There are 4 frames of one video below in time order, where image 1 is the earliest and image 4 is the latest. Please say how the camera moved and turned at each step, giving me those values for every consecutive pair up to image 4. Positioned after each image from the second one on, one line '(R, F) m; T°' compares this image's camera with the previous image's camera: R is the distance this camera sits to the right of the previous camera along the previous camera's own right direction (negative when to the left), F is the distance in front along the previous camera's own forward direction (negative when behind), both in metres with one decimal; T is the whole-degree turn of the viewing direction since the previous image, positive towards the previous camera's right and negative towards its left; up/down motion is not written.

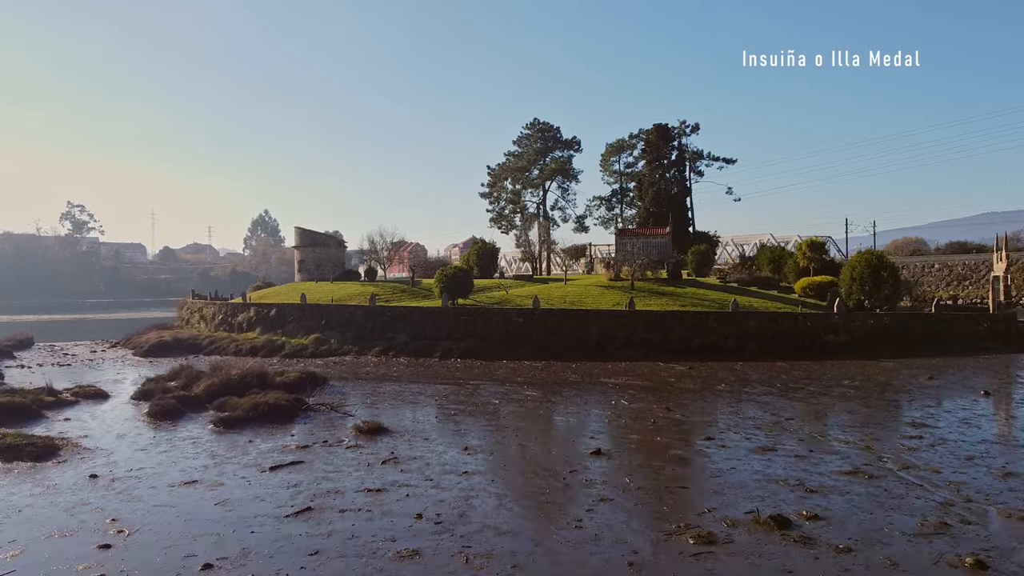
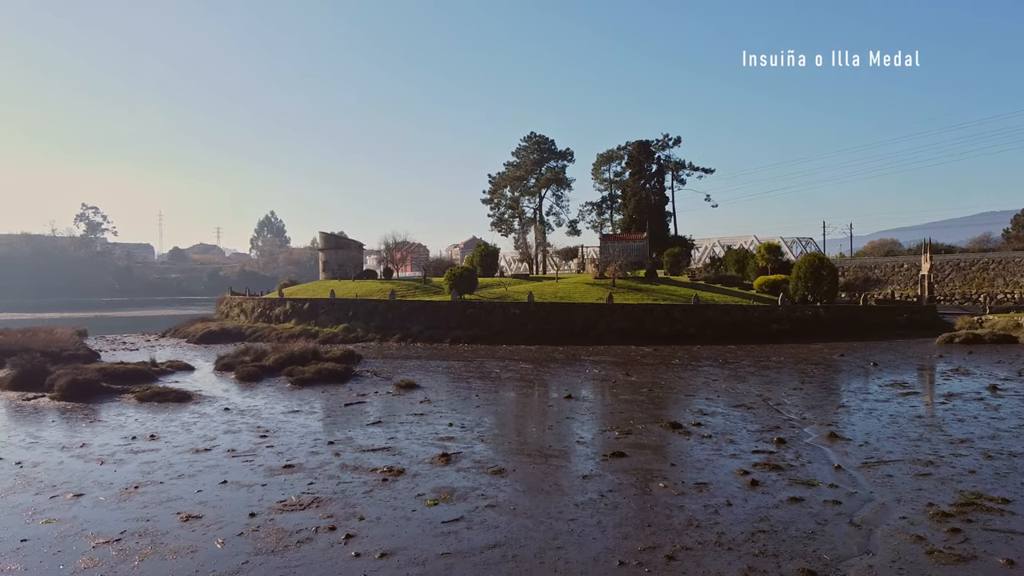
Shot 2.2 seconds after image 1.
(+0.1, -5.5) m; 0°
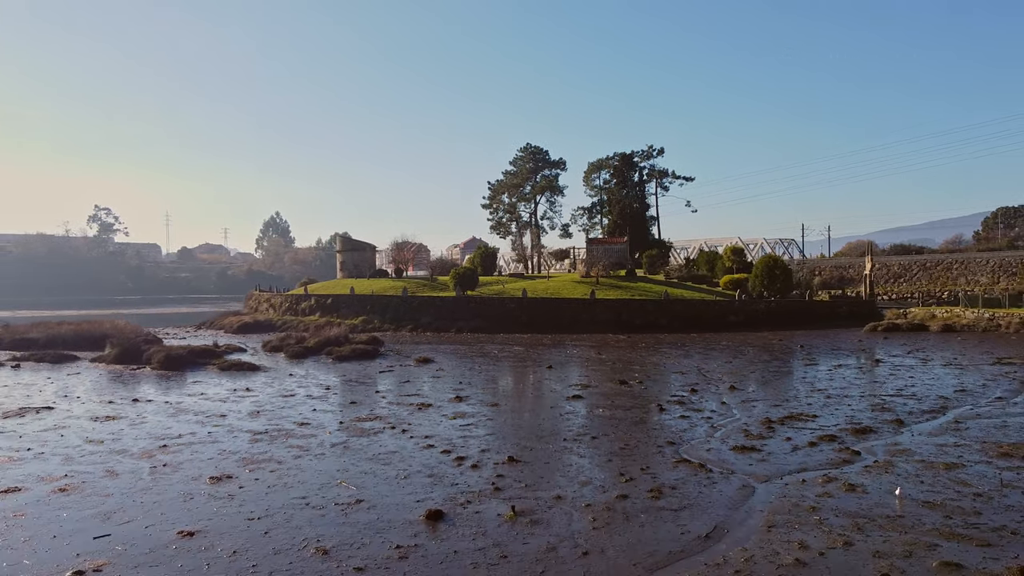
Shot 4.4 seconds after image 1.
(+0.2, -5.5) m; 0°
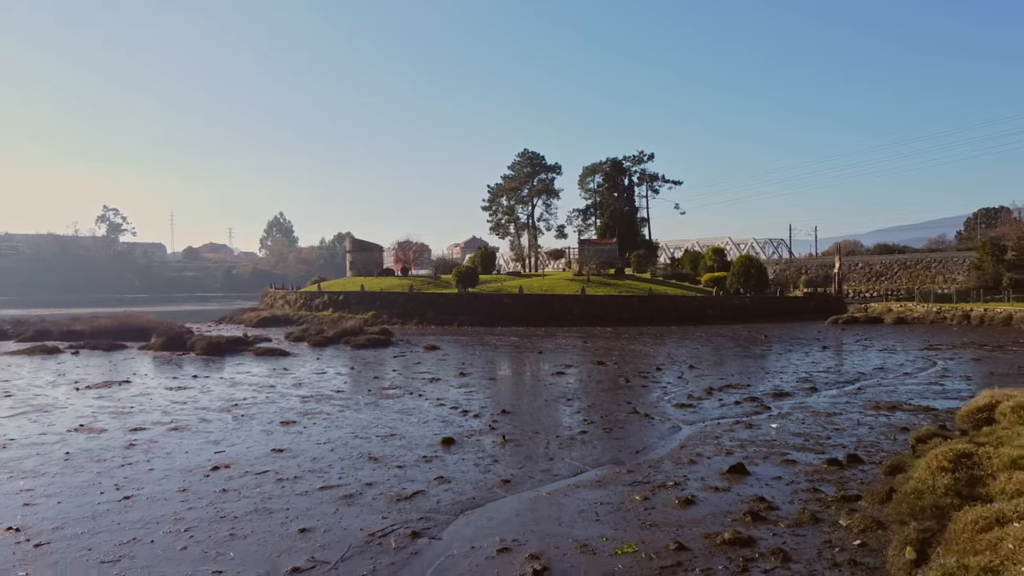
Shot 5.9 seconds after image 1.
(+0.2, -3.7) m; 0°
